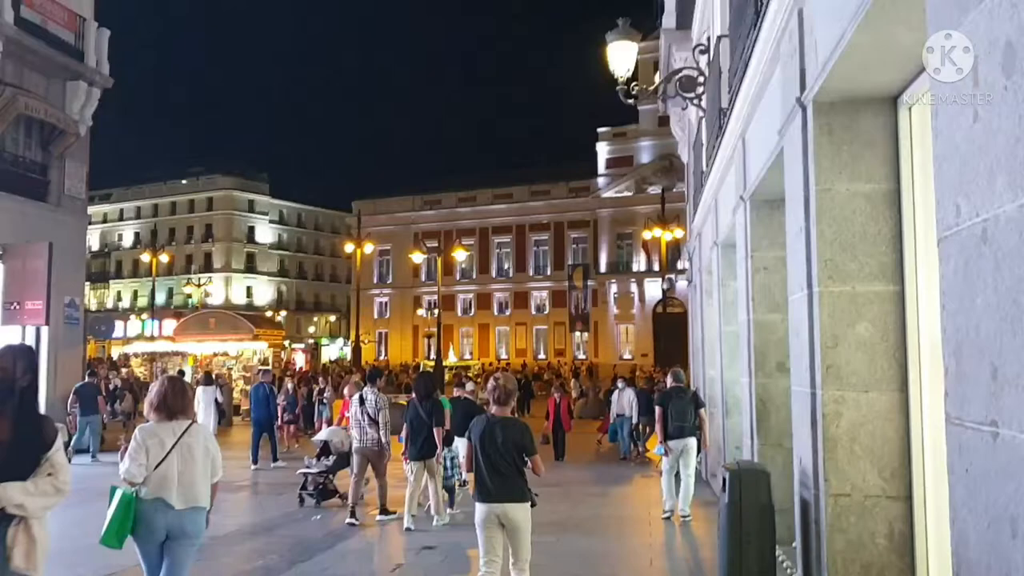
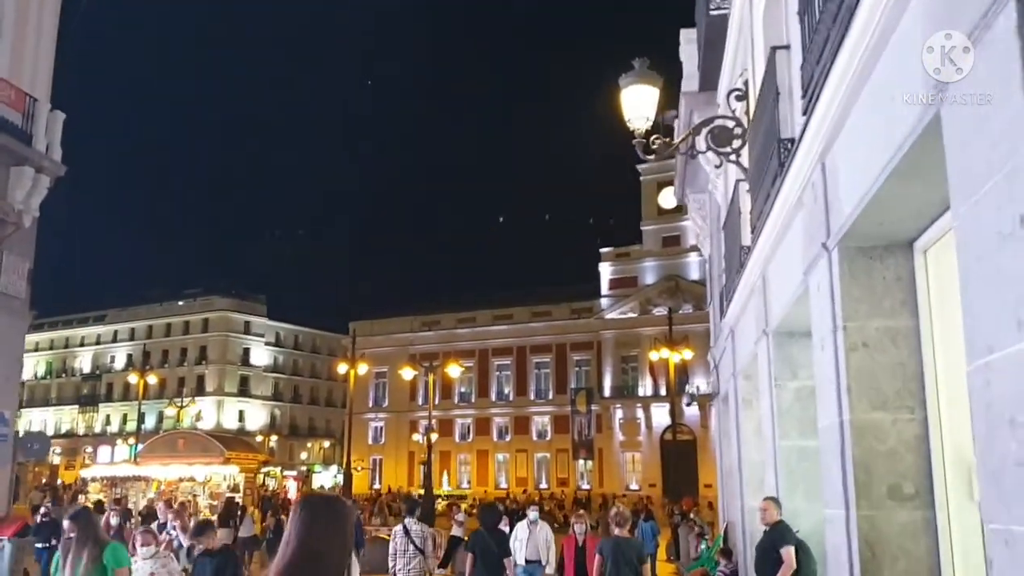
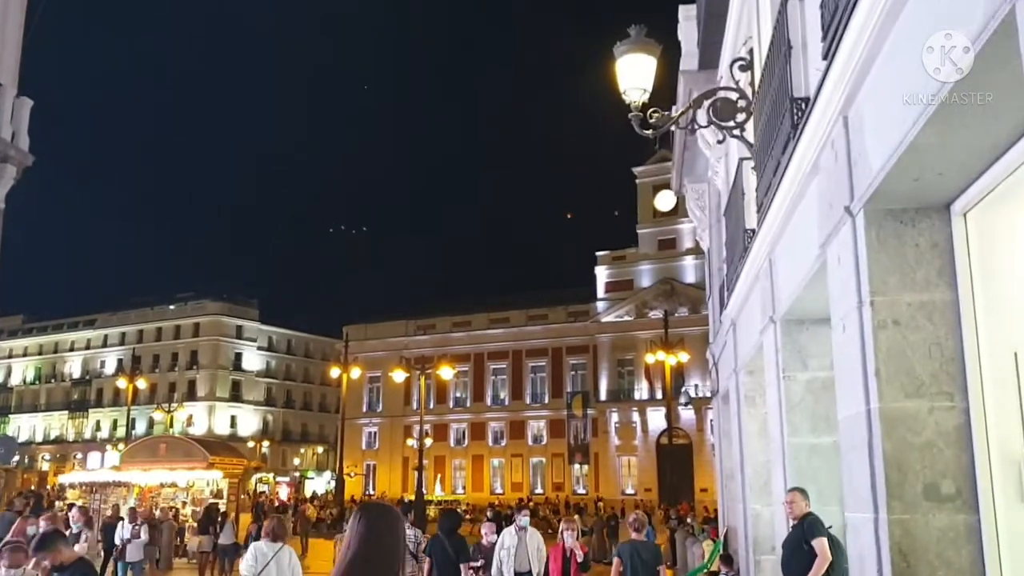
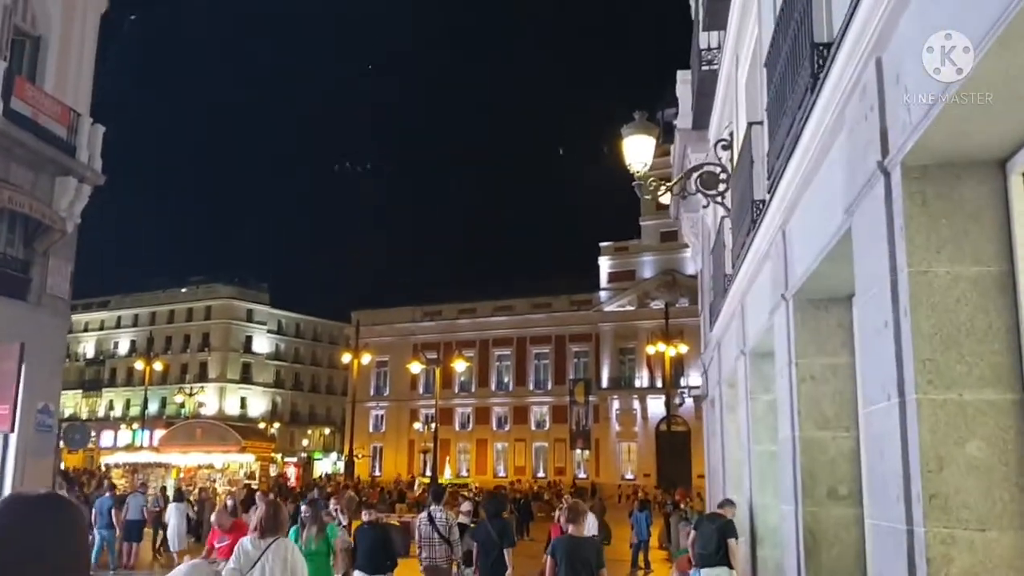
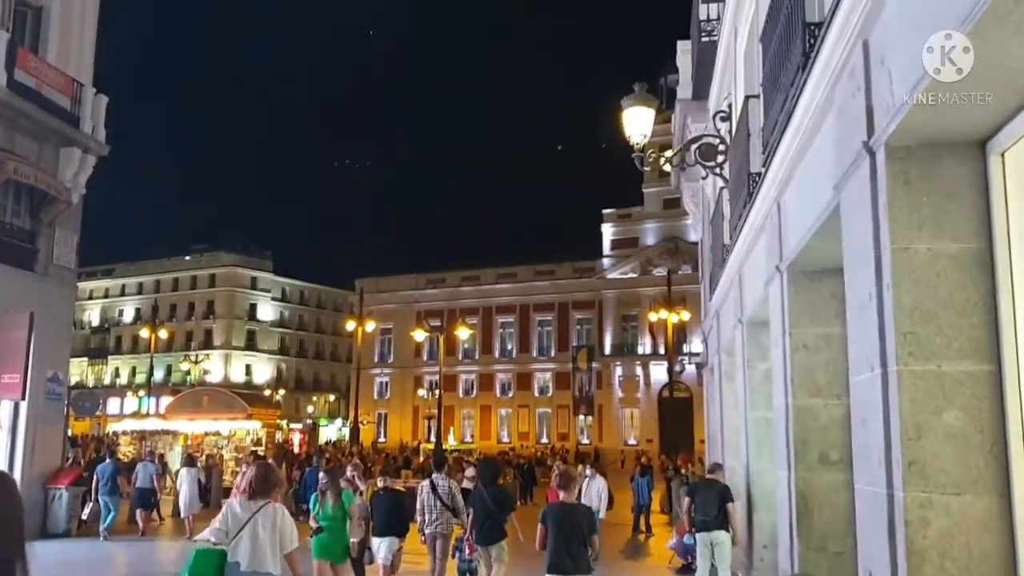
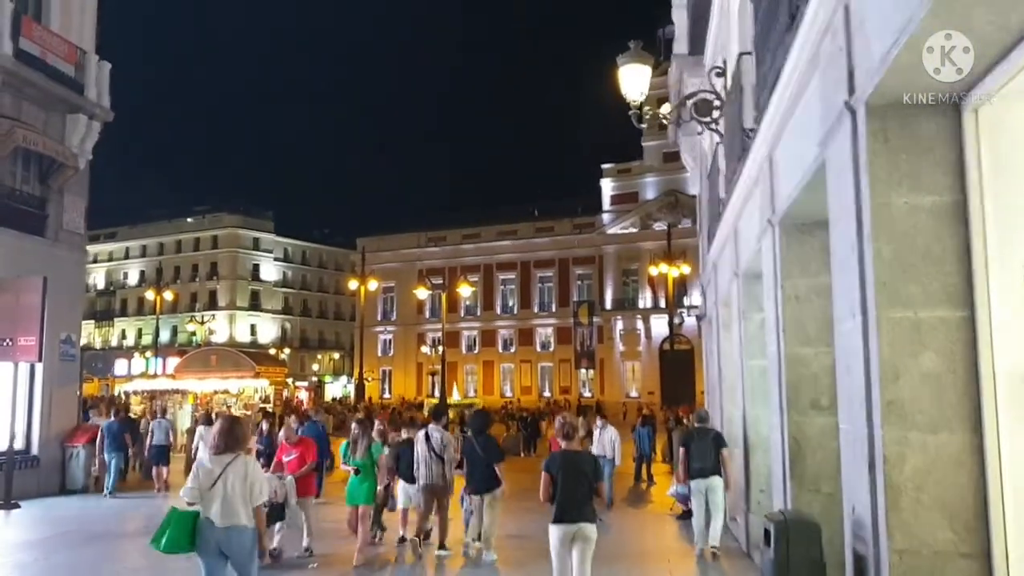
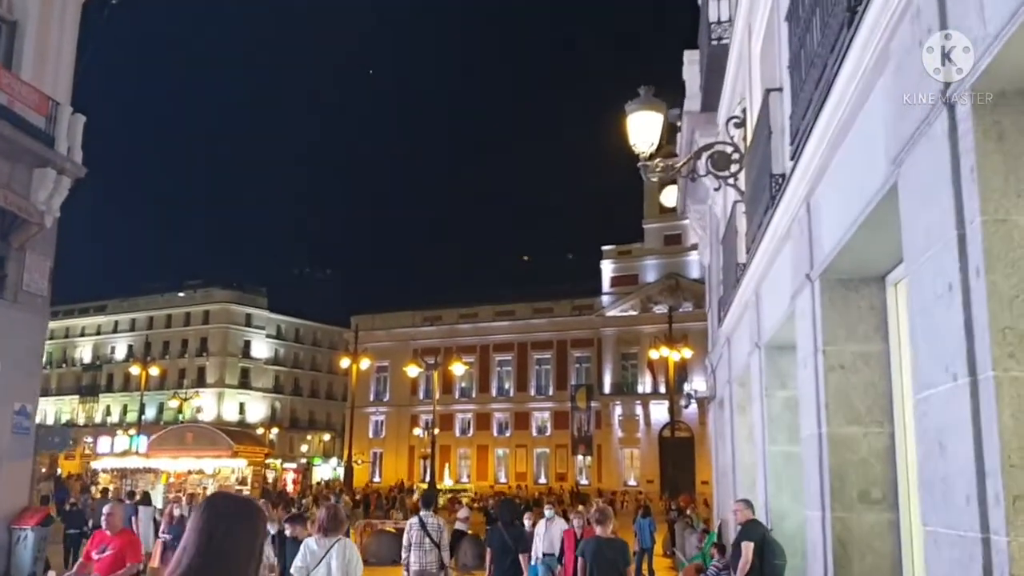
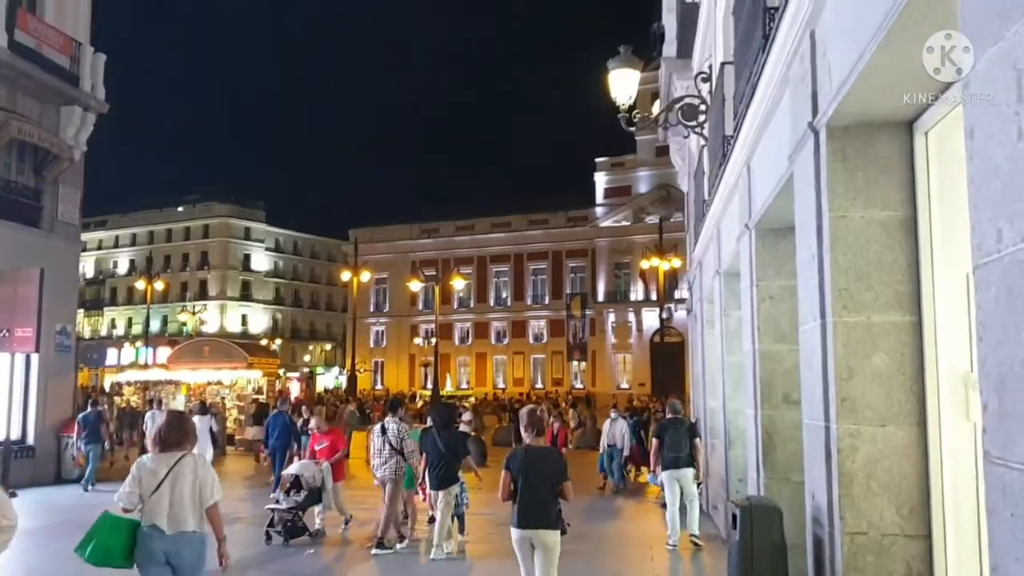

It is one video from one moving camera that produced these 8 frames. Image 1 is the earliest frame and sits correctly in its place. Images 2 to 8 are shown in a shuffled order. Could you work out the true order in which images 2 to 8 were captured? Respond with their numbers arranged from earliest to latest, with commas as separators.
8, 6, 5, 4, 7, 2, 3
